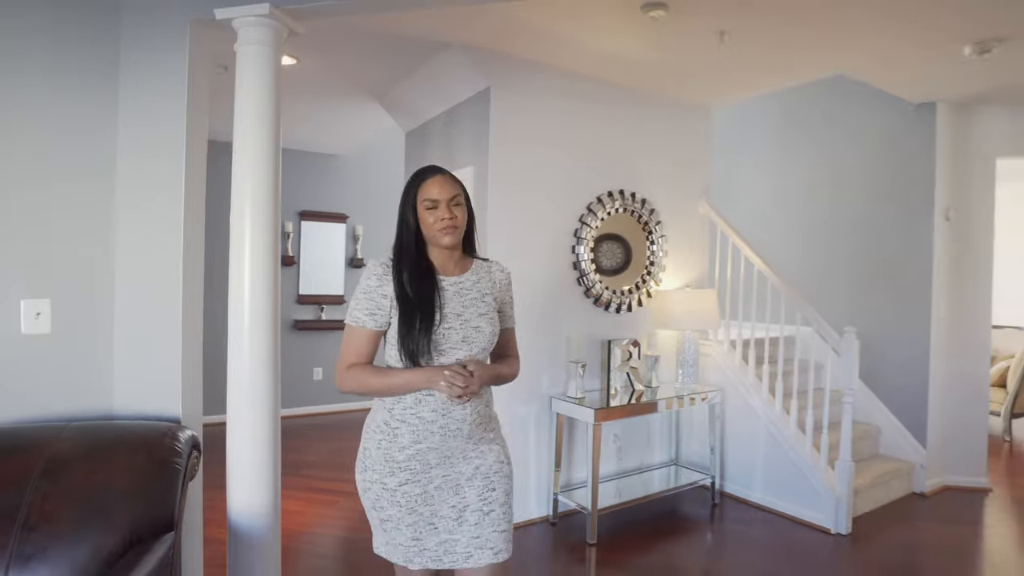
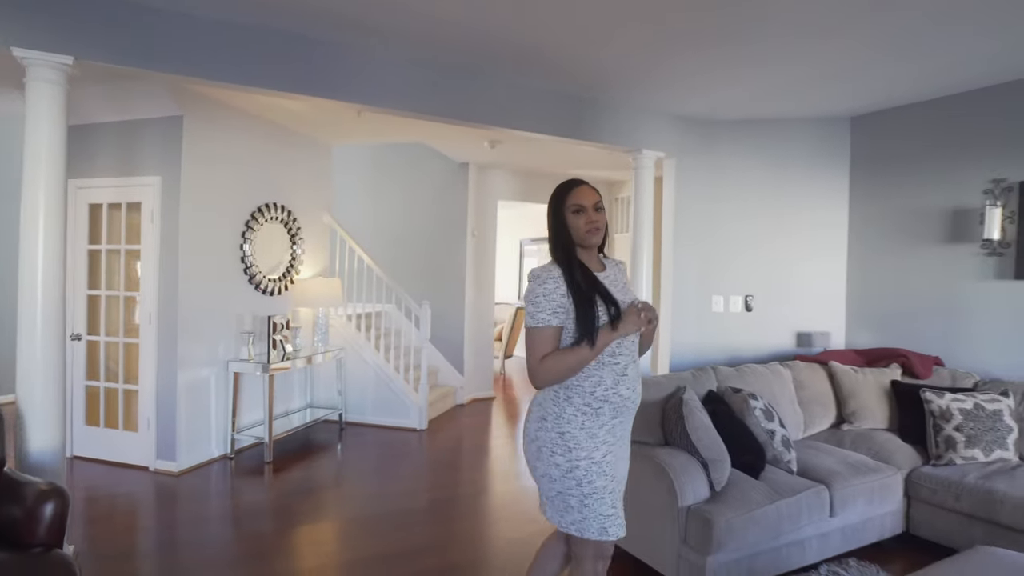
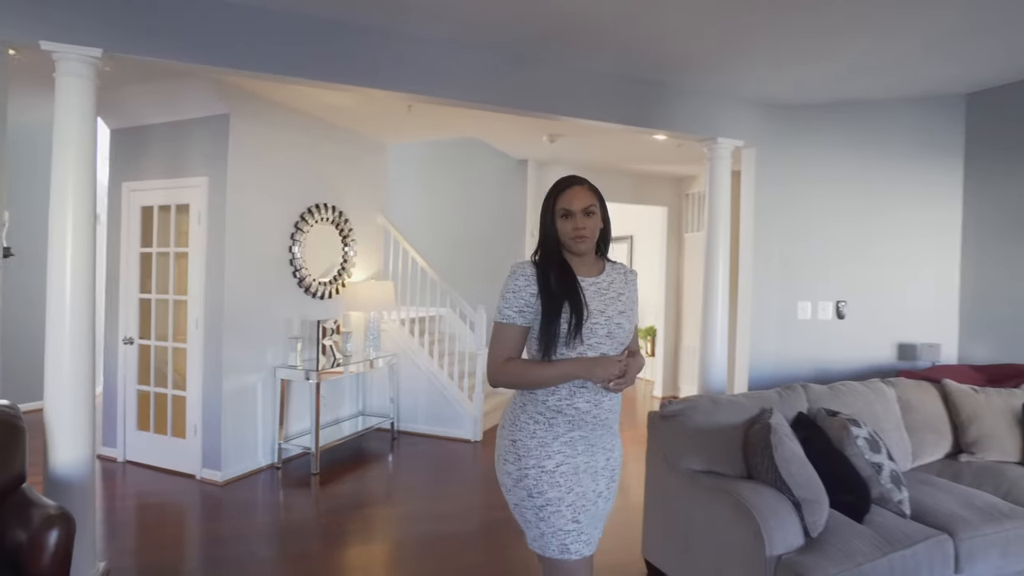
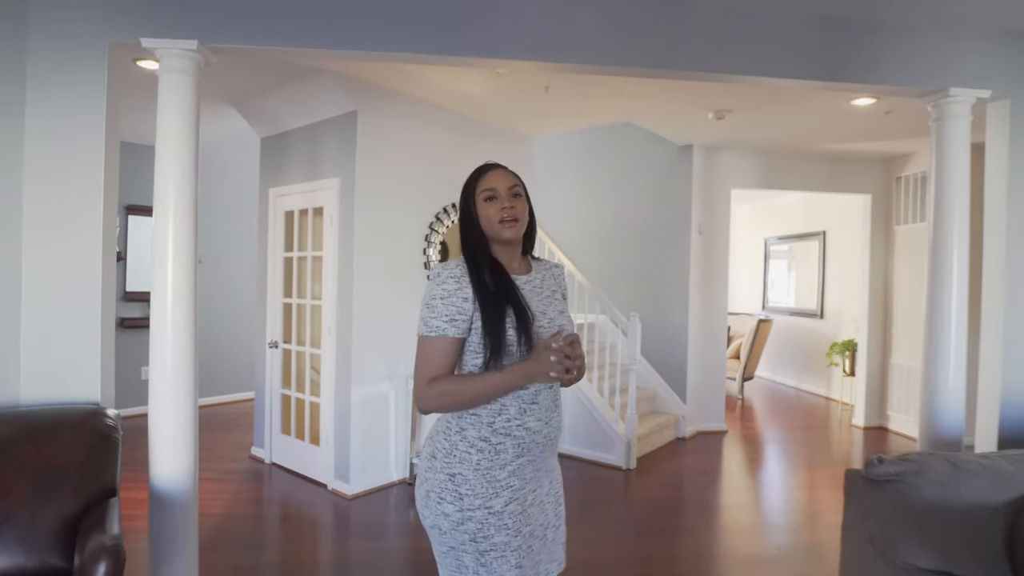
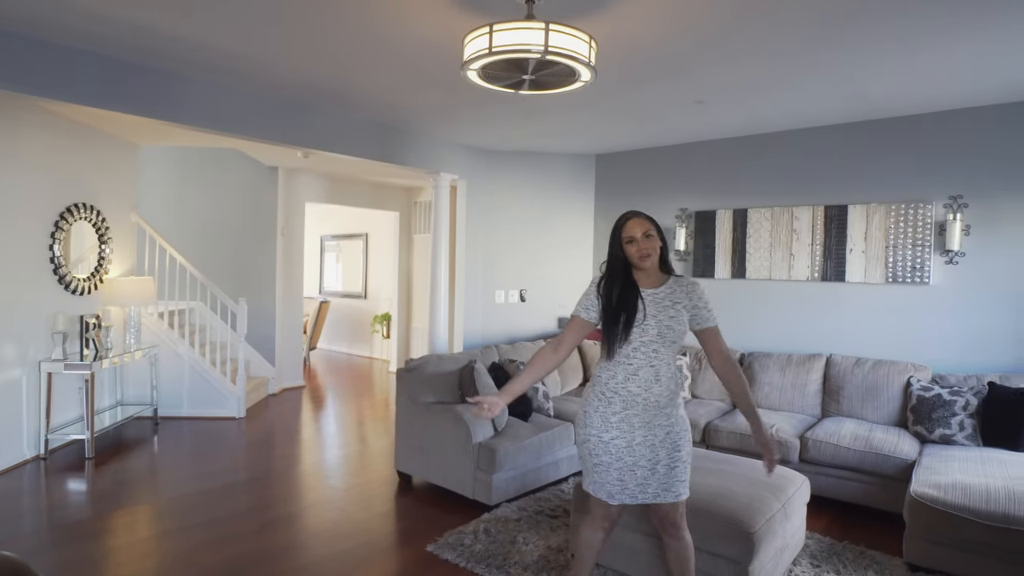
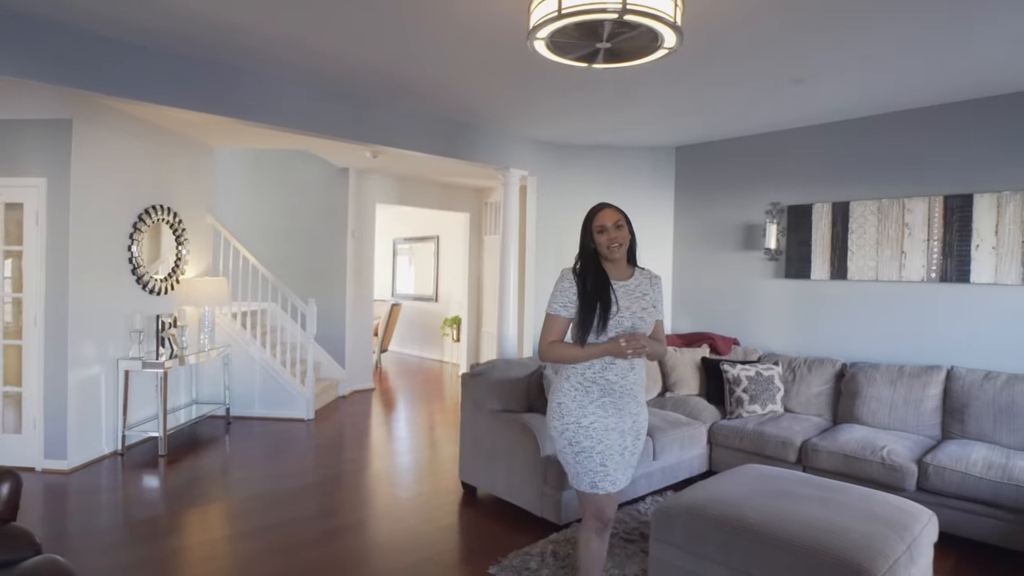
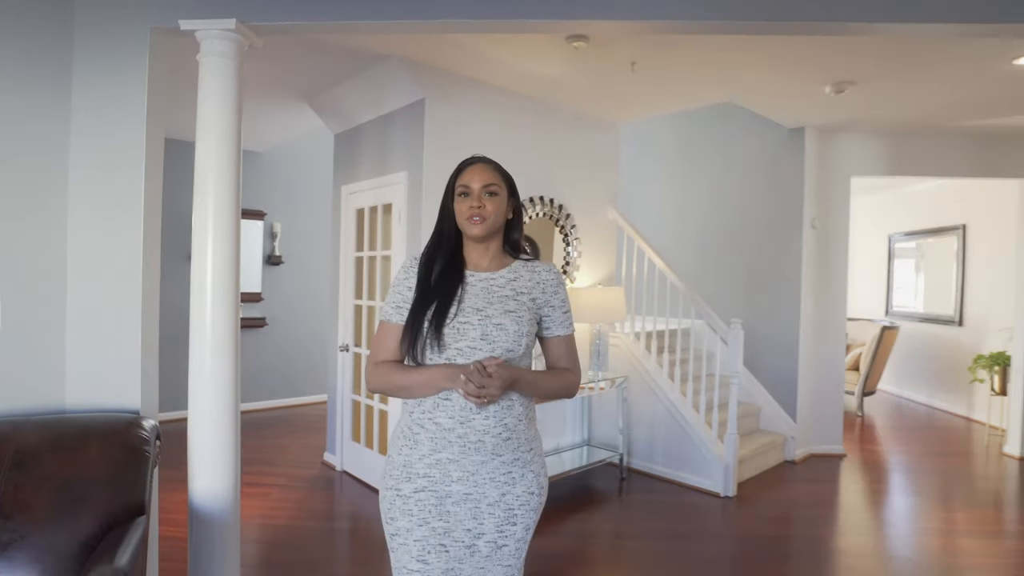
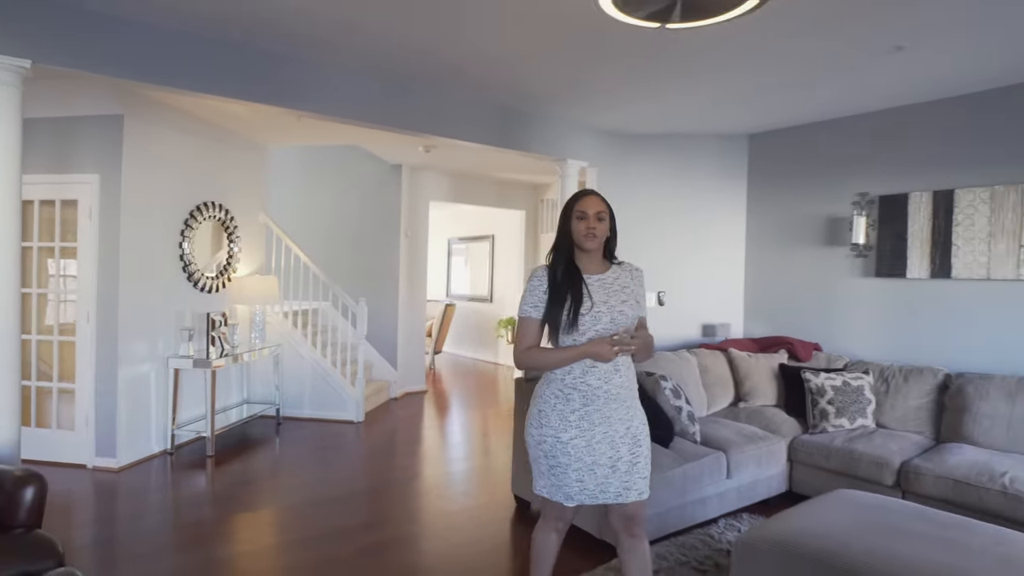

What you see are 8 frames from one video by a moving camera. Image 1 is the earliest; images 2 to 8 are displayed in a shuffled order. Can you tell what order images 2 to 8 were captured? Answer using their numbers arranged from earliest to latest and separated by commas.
7, 4, 3, 2, 8, 6, 5
